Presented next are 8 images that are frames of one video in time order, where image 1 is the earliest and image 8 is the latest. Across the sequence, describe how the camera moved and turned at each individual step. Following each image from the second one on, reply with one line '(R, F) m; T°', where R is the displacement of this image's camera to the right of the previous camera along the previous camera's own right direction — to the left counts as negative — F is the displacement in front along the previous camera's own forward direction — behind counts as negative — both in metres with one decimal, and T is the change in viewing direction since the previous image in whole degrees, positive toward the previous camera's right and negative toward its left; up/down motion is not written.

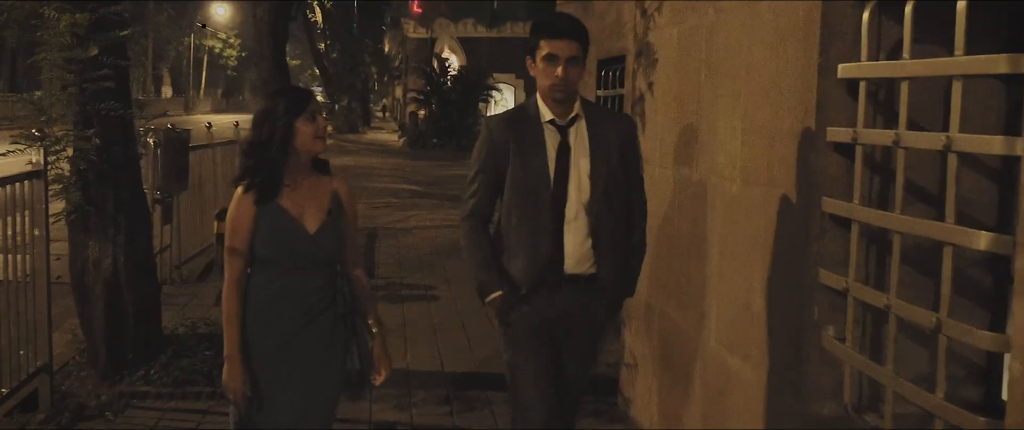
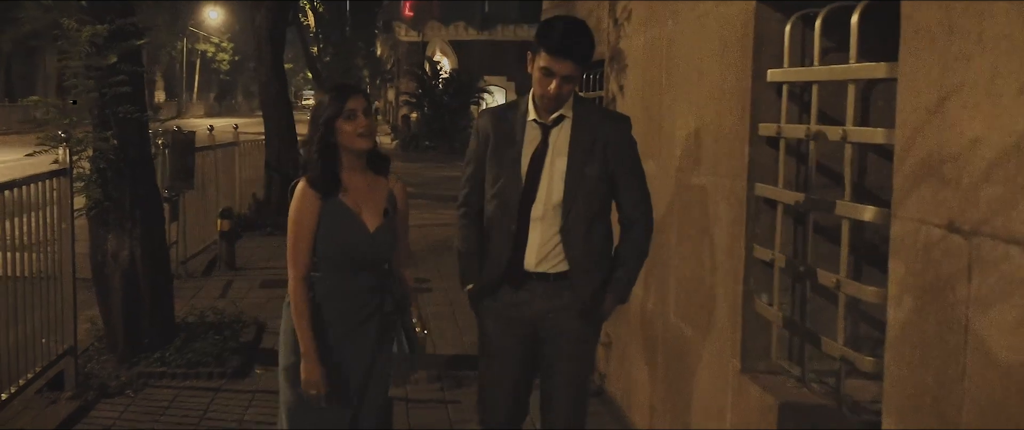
(0.0, -0.6) m; 0°
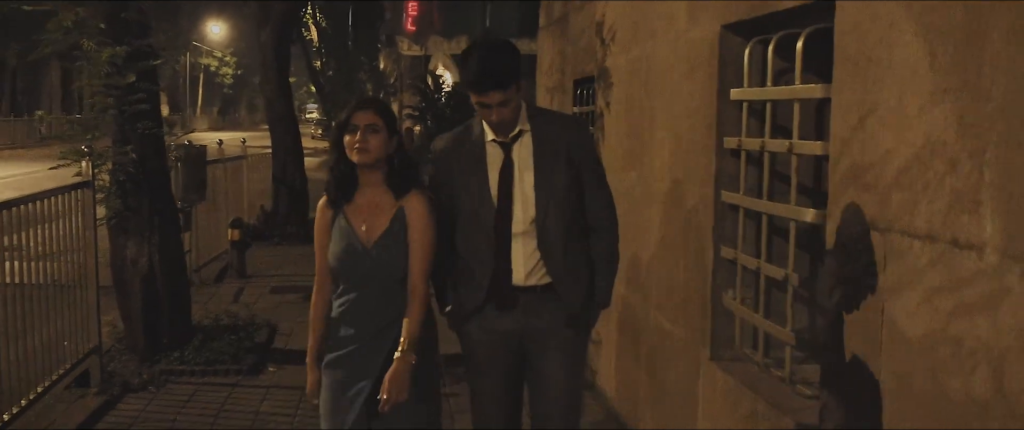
(0.0, -0.5) m; 0°
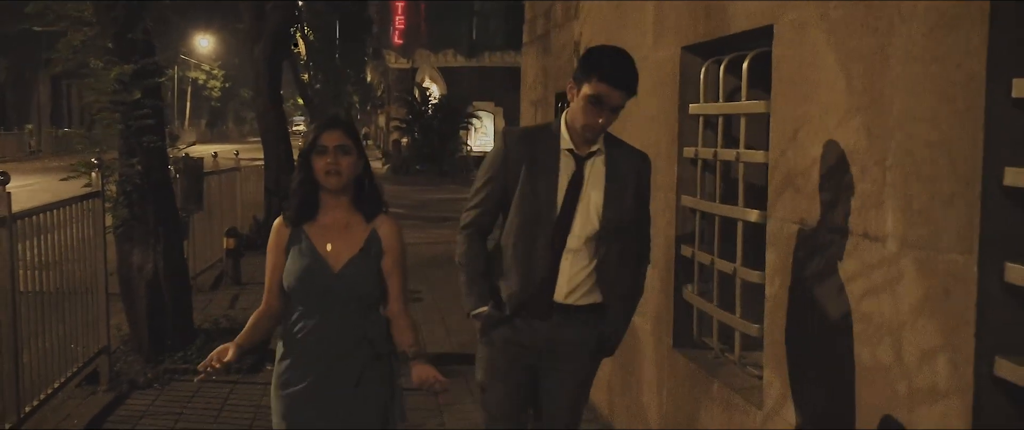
(0.0, -0.5) m; +1°
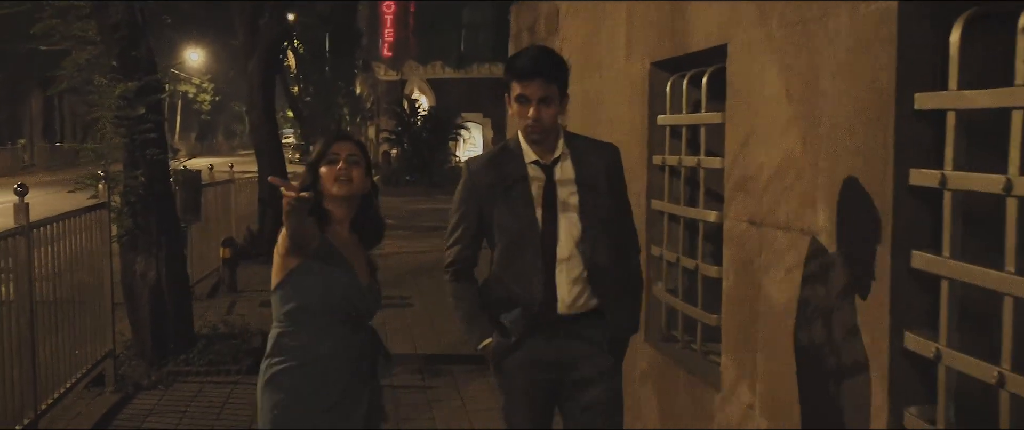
(0.0, -0.4) m; 0°
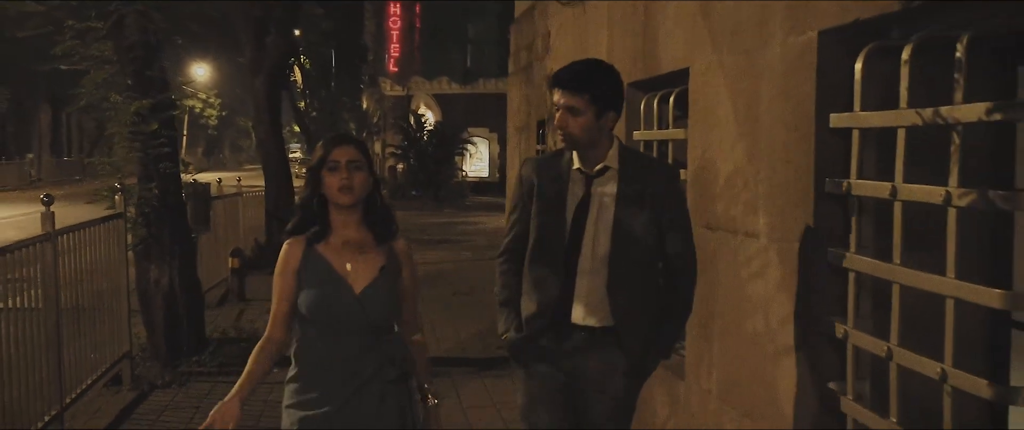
(+0.1, -0.5) m; 0°
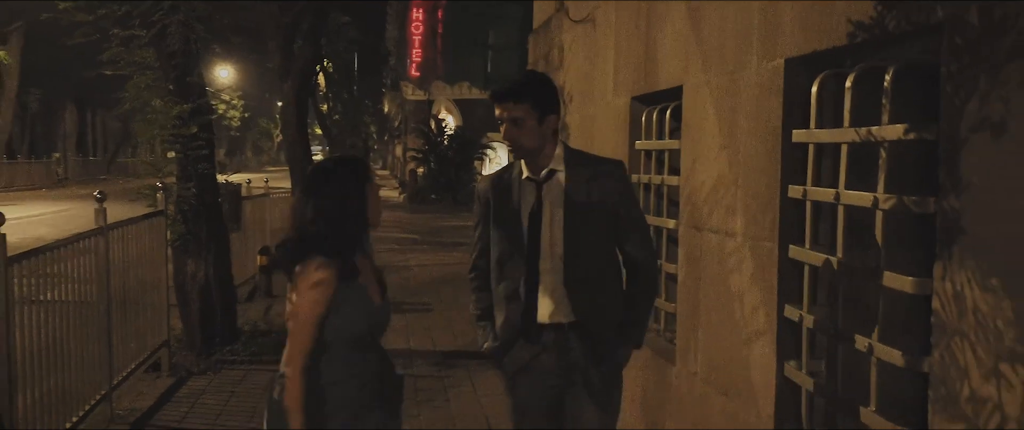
(0.0, -0.6) m; -1°
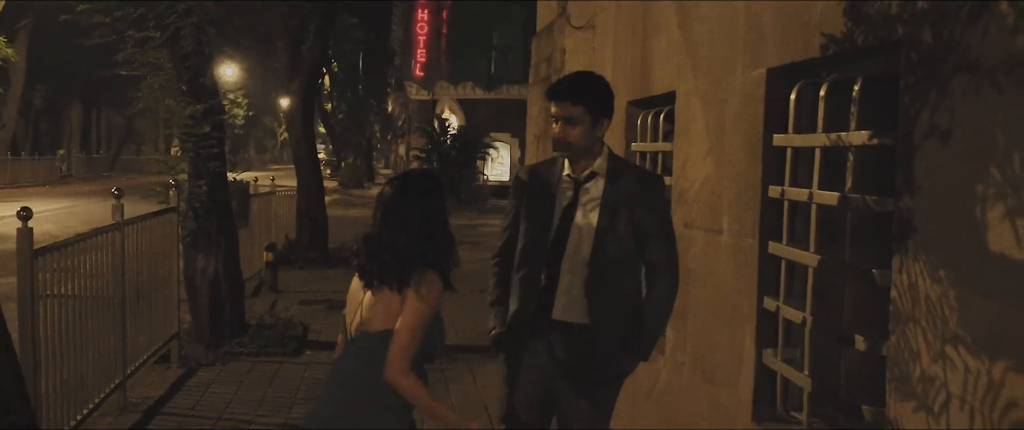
(0.0, -0.3) m; 0°
